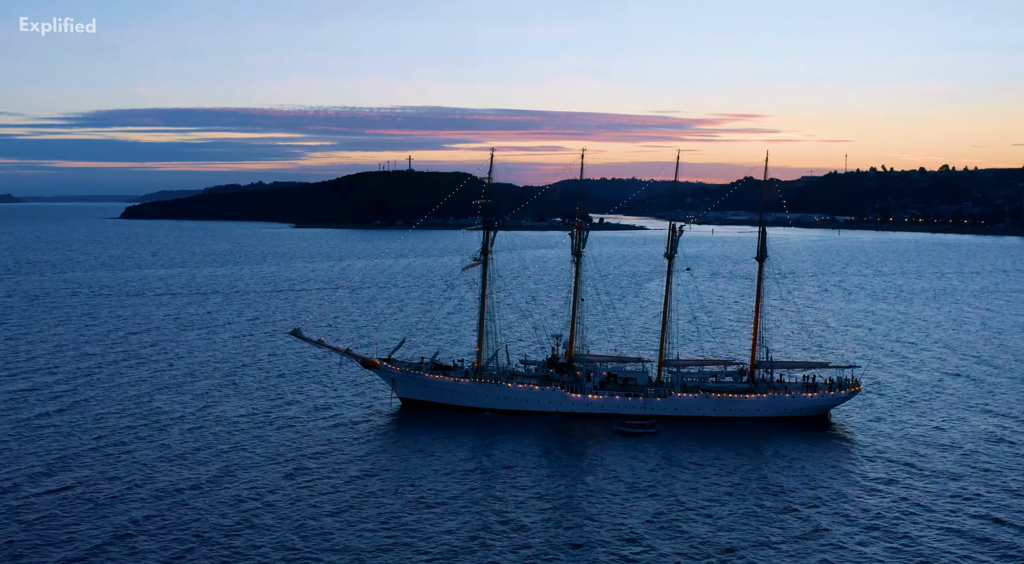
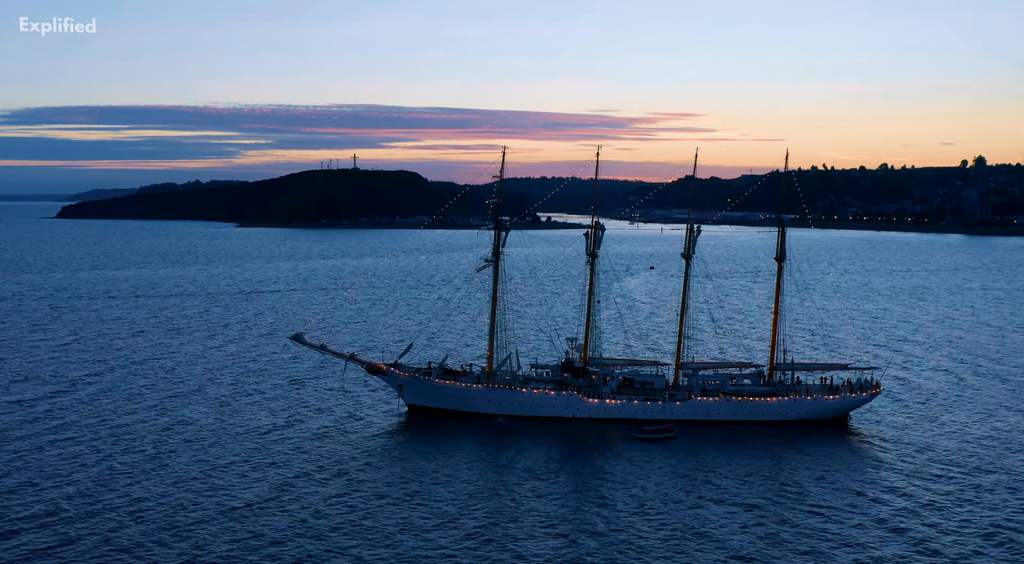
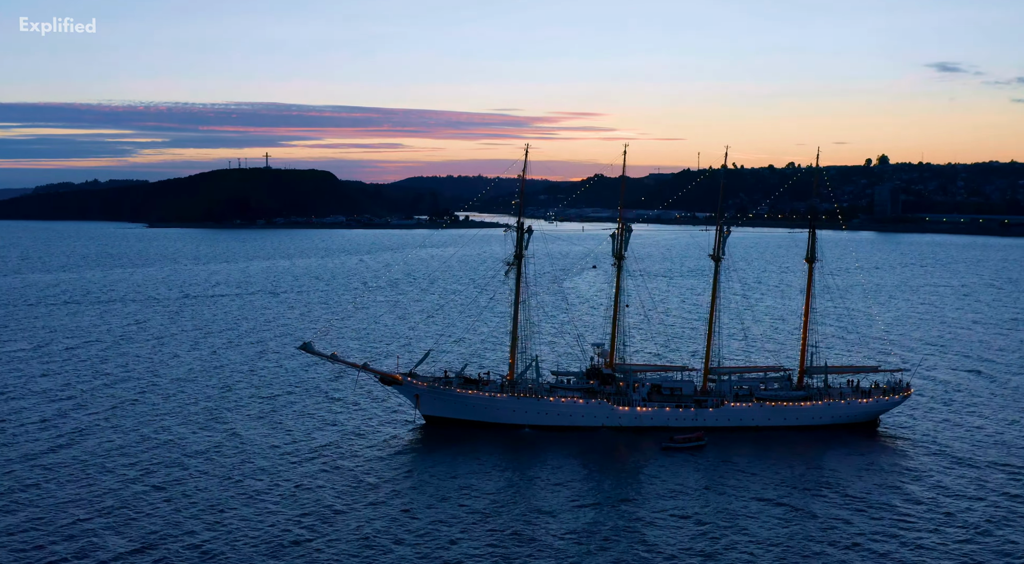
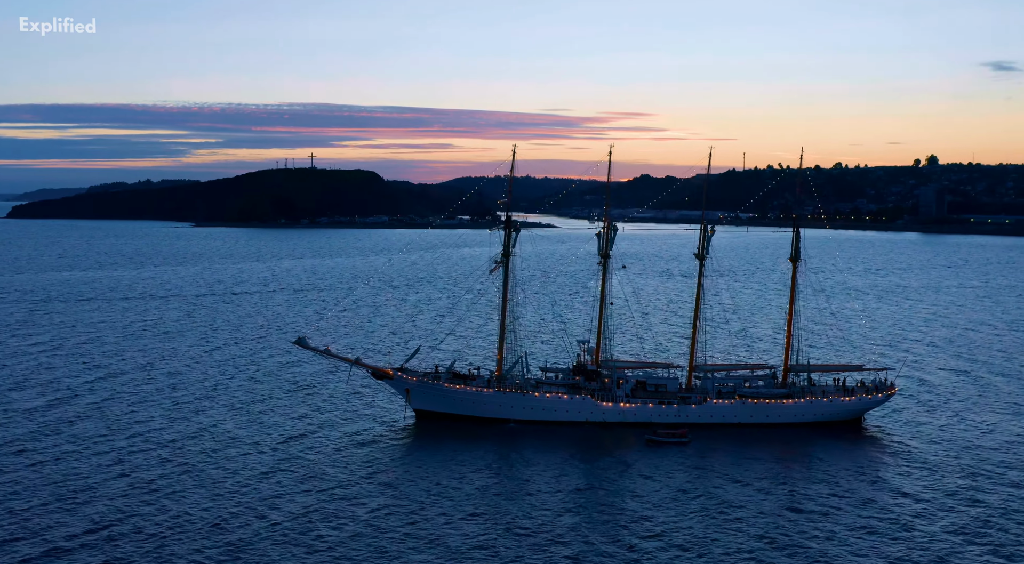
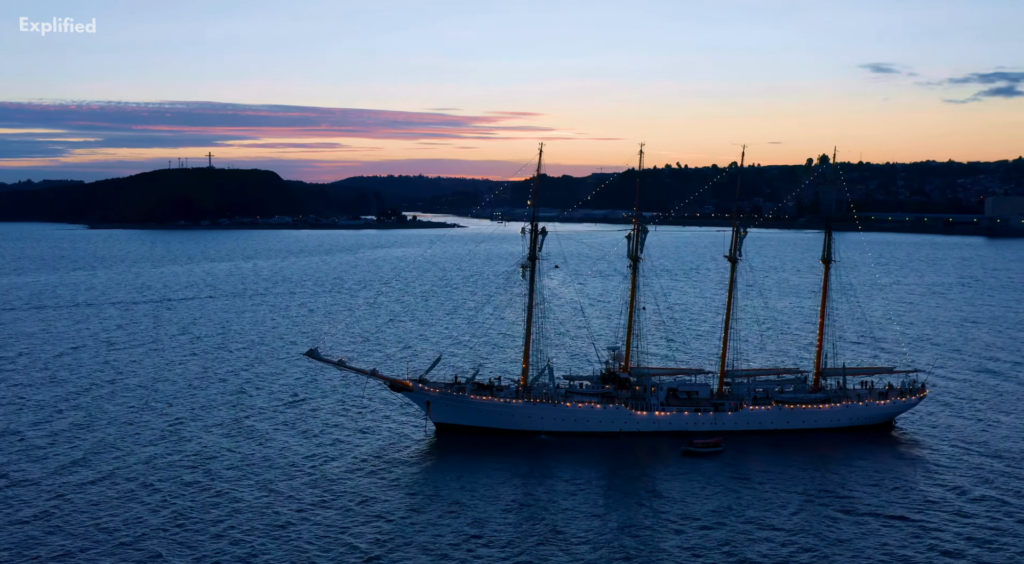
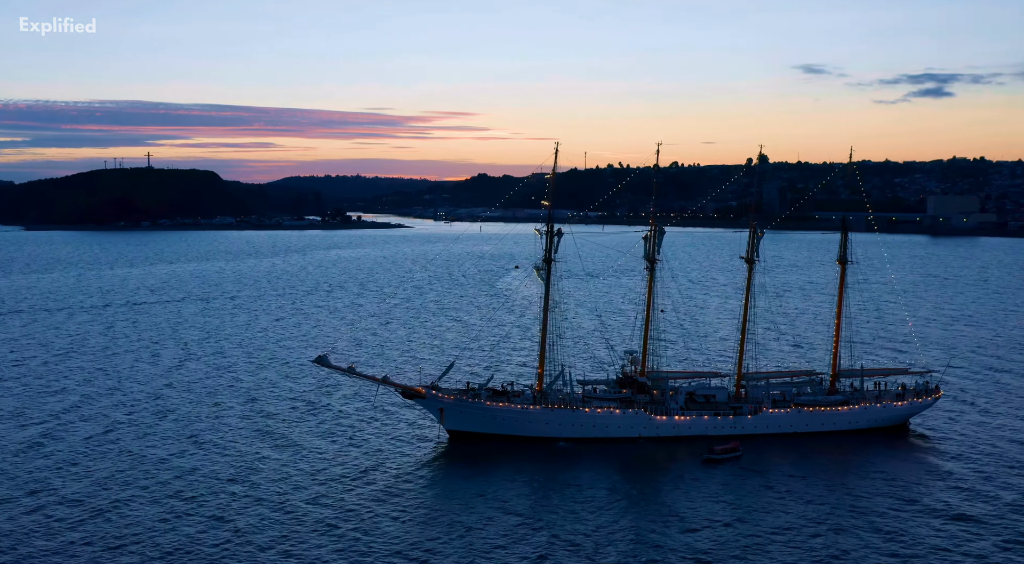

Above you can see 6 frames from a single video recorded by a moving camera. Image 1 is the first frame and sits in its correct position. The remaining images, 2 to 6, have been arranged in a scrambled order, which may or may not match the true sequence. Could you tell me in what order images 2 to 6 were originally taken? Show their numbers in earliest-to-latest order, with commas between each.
2, 4, 3, 5, 6
